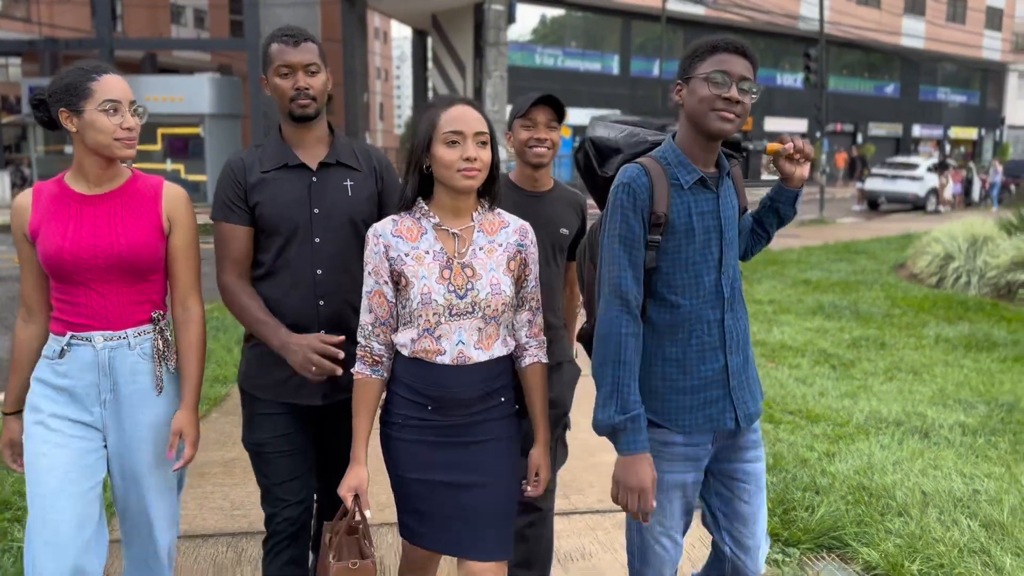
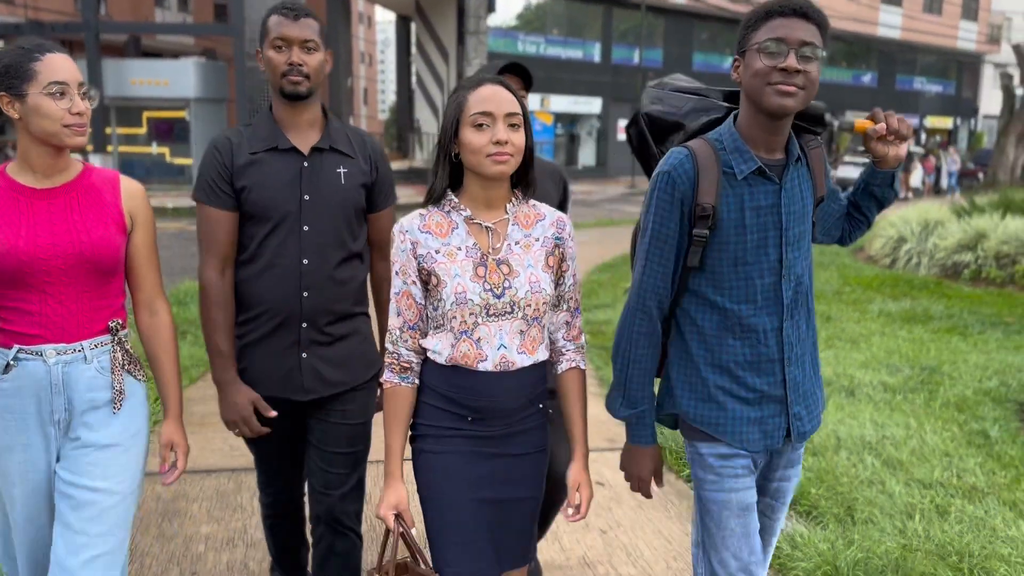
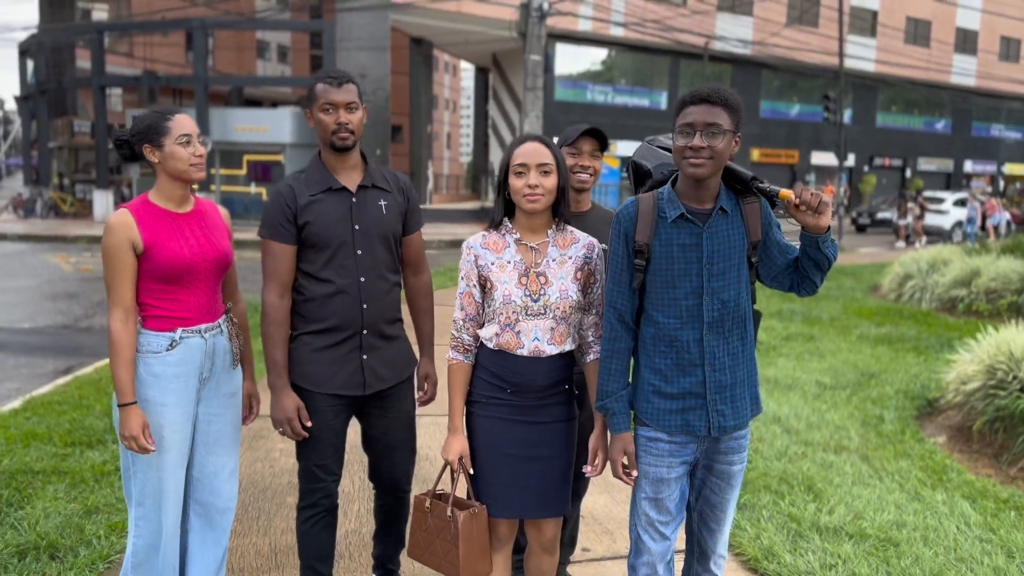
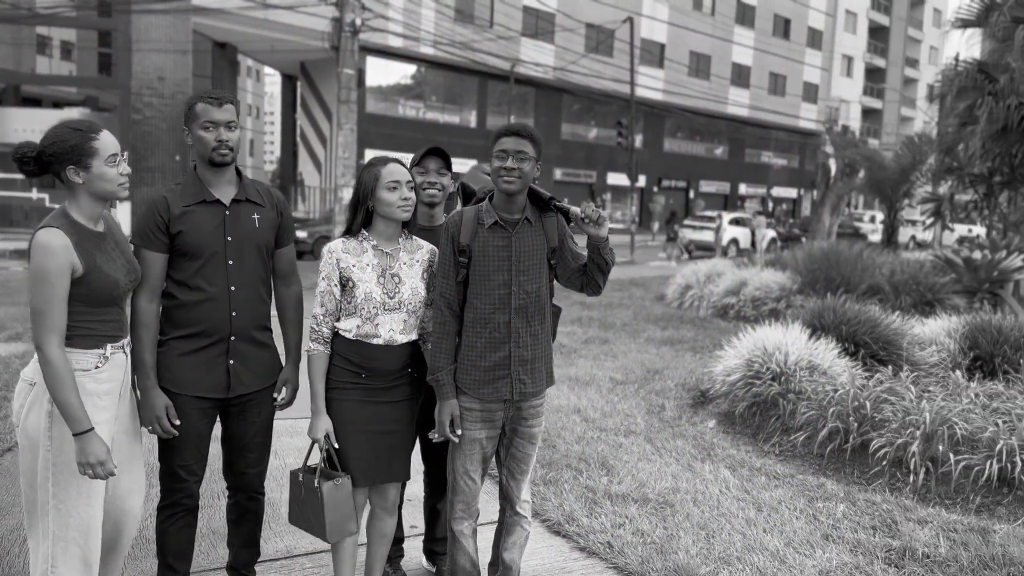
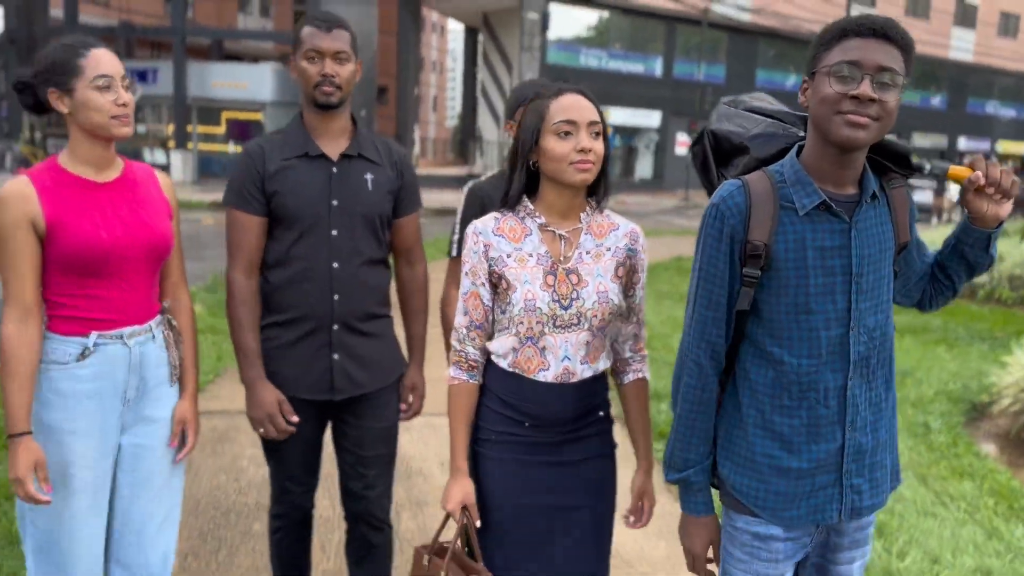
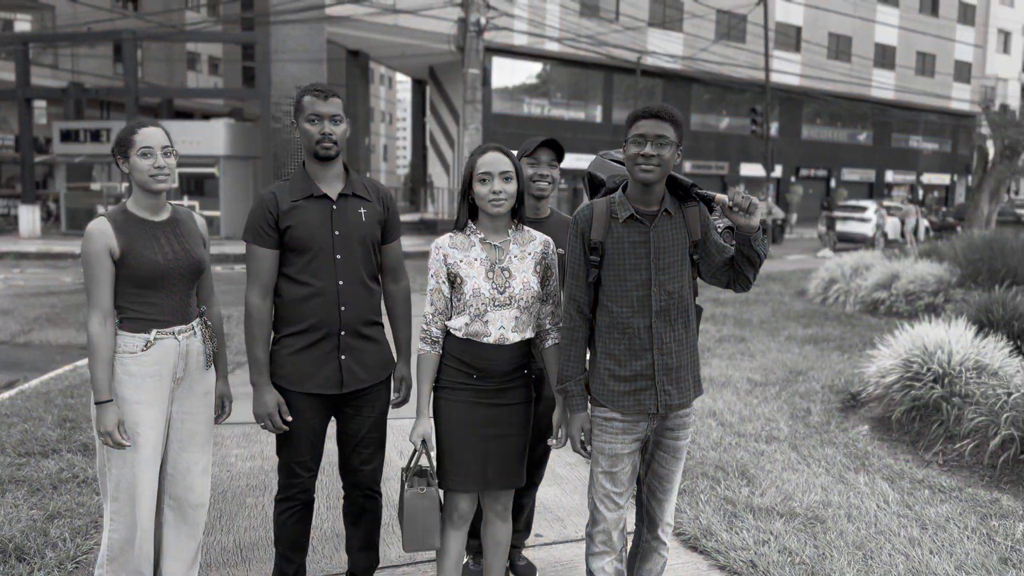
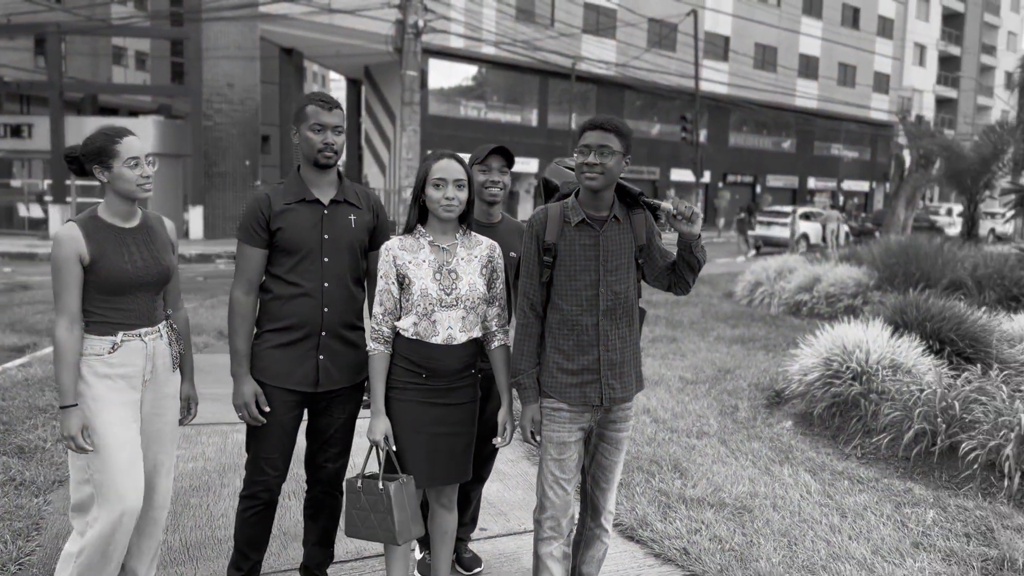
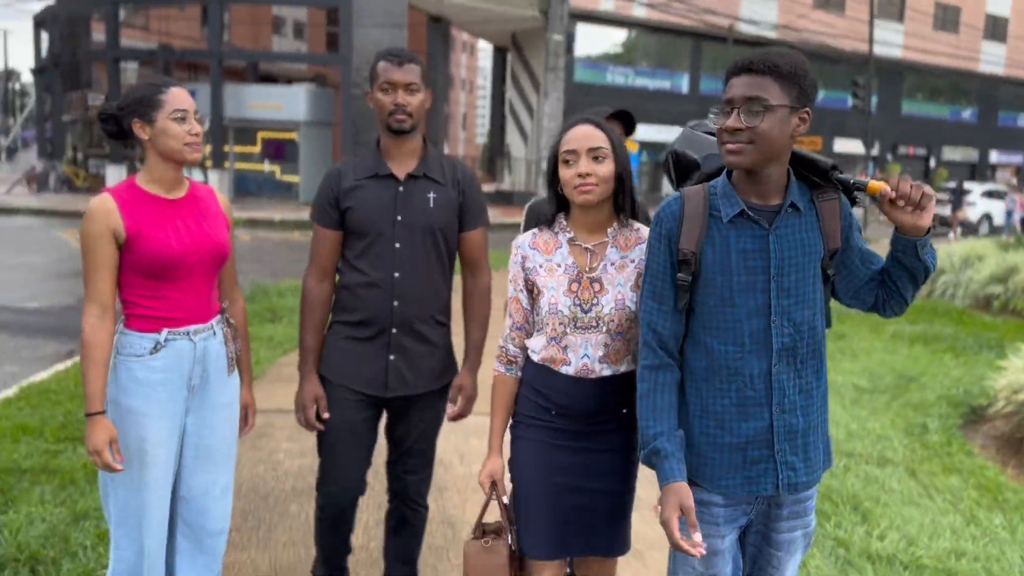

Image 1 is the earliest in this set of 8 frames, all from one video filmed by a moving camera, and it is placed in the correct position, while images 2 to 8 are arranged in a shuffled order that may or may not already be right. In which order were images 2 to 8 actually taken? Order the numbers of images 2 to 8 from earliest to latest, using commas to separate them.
2, 5, 8, 3, 6, 7, 4
